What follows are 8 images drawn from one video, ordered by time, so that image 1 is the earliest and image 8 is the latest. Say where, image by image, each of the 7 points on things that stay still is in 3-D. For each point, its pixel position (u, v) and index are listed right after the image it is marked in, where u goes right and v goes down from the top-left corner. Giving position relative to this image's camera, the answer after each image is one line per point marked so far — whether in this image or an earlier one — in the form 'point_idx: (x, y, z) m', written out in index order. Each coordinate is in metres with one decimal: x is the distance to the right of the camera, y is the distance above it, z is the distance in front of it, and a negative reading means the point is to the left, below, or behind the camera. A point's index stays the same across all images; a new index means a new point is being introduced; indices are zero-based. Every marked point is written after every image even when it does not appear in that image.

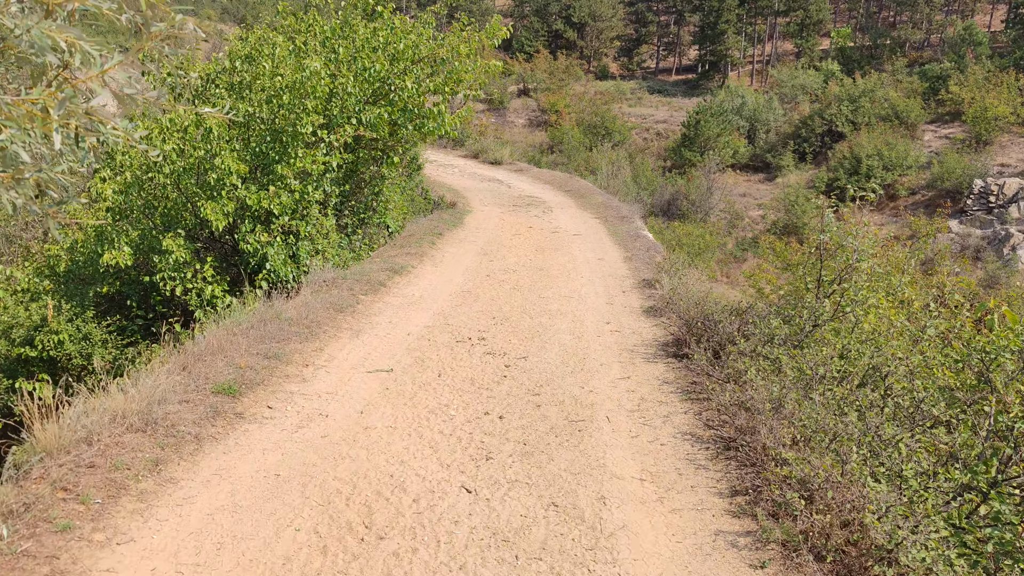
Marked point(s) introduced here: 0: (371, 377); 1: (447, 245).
0: (-0.8, -0.5, +5.2) m
1: (-0.8, +0.5, +11.0) m
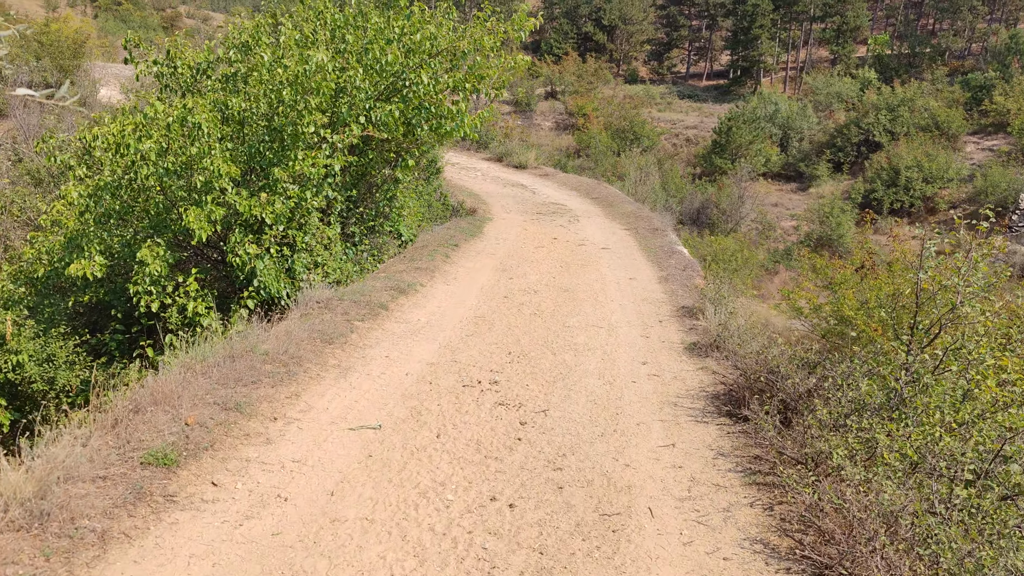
0: (-0.8, -0.7, +4.2) m
1: (-0.6, +0.3, +10.0) m
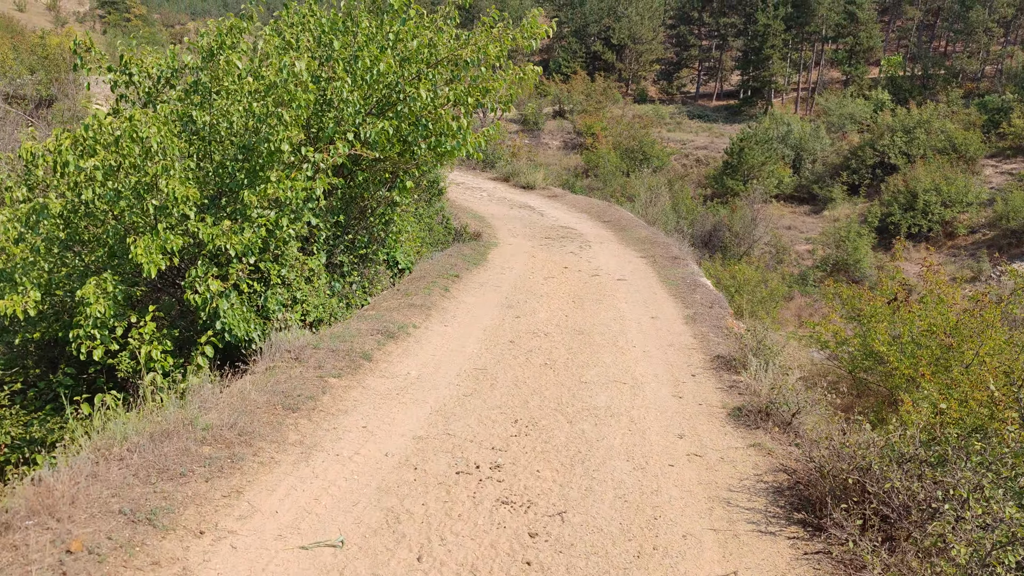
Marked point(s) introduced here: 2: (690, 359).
0: (-0.7, -1.0, +3.1) m
1: (-0.5, 0.0, +8.9) m
2: (+1.4, -0.5, +6.6) m
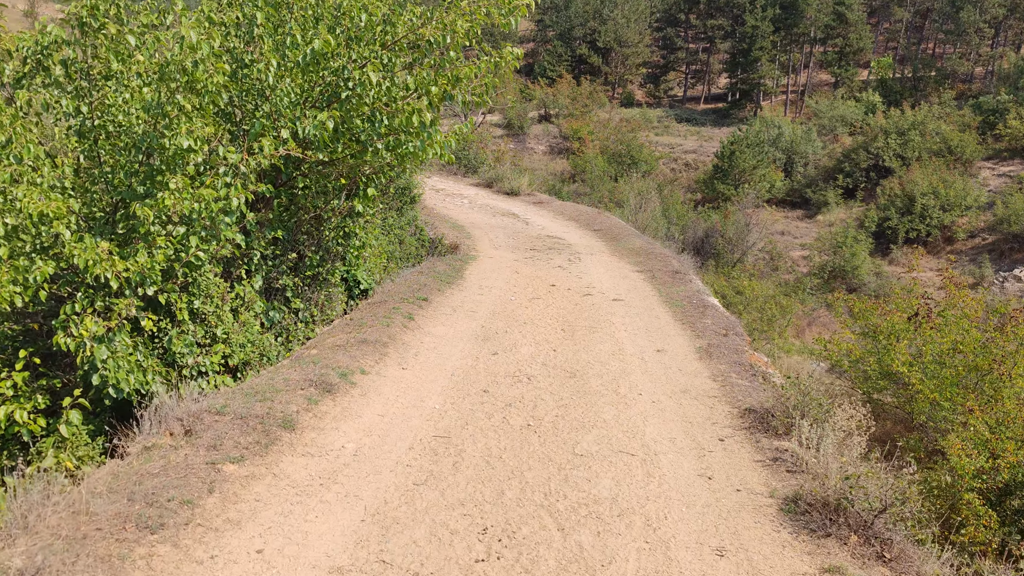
0: (-0.8, -1.2, +1.6) m
1: (-0.7, -0.3, +7.4) m
2: (+1.2, -0.8, +5.2) m
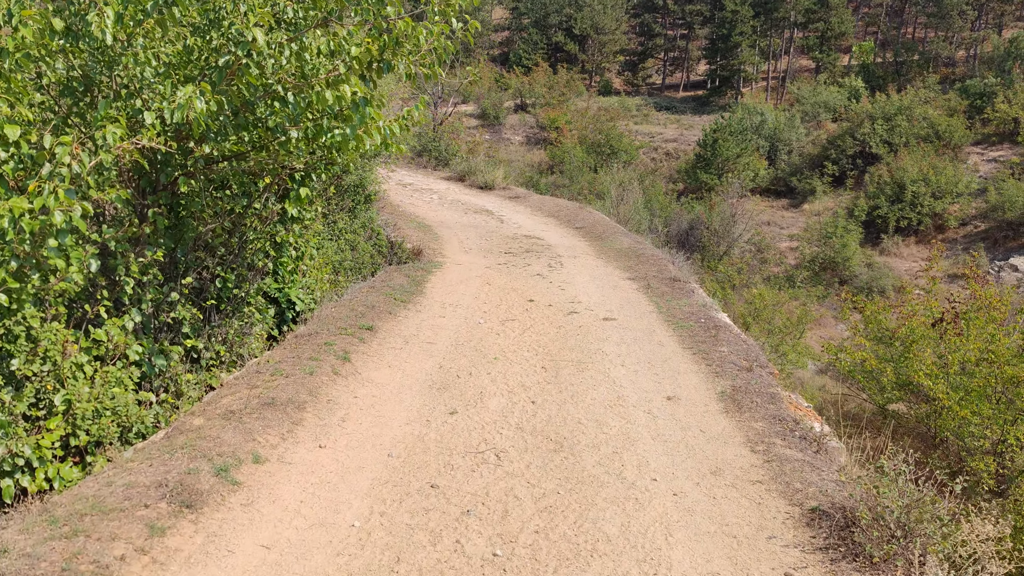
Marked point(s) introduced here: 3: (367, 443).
0: (-0.9, -1.4, -0.1) m
1: (-0.9, -0.5, +5.7) m
2: (+1.0, -0.9, +3.5) m
3: (-0.7, -0.8, +4.3) m
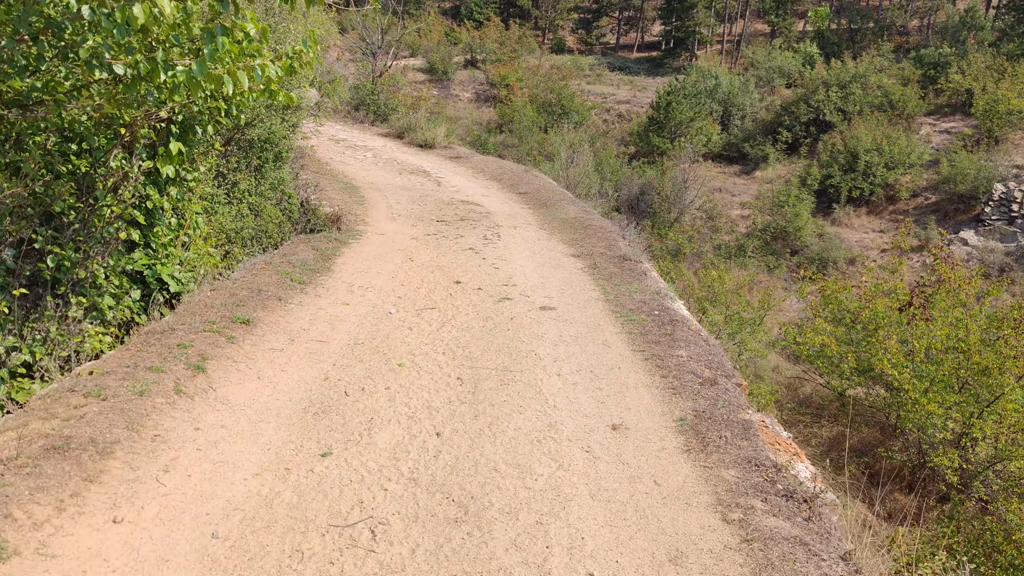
0: (-1.1, -1.7, -1.3) m
1: (-1.4, -0.4, +4.4) m
2: (+0.7, -1.0, +2.4) m
3: (-1.1, -0.8, +3.0) m
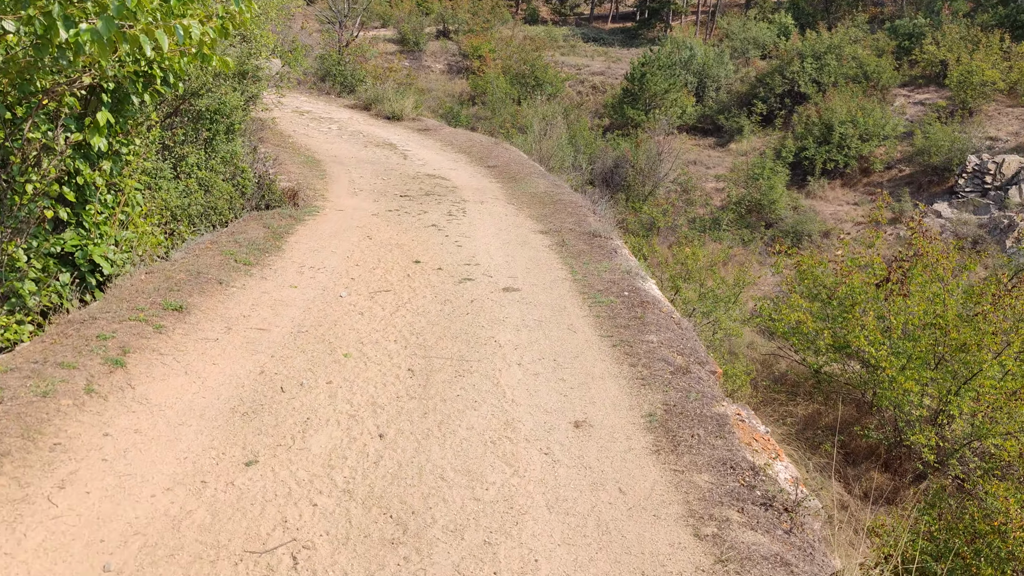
0: (-1.1, -1.8, -1.7) m
1: (-1.6, -0.4, +4.0) m
2: (+0.5, -1.0, +2.0) m
3: (-1.3, -0.8, +2.6) m
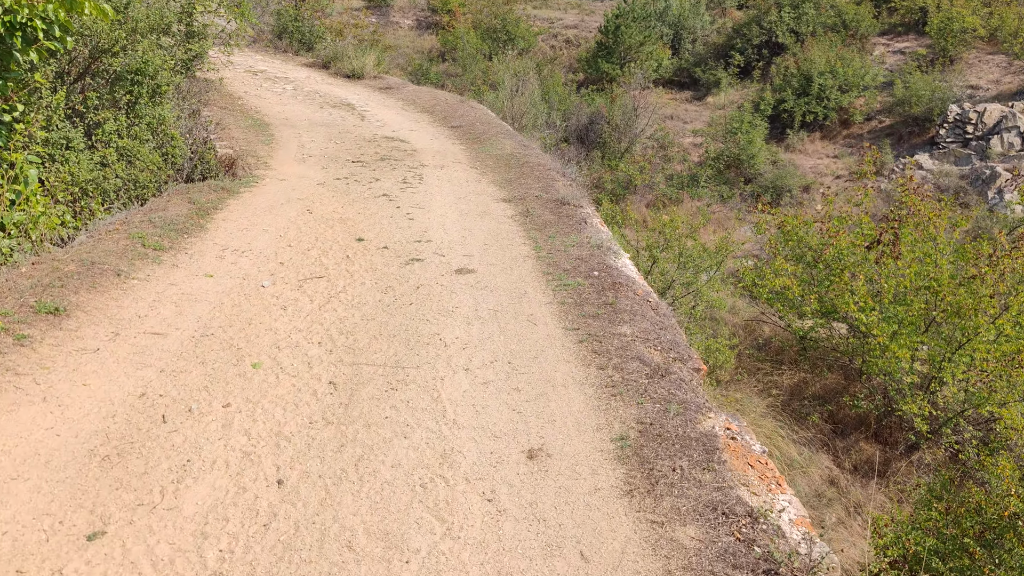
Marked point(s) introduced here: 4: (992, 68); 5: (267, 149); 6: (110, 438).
0: (-1.2, -2.1, -2.4) m
1: (-1.9, -0.4, +3.2) m
2: (+0.3, -1.1, +1.3) m
3: (-1.5, -0.8, +1.8) m
4: (+11.0, +5.0, +19.7) m
5: (-2.8, +1.6, +10.0) m
6: (-1.4, -0.5, +3.0) m
